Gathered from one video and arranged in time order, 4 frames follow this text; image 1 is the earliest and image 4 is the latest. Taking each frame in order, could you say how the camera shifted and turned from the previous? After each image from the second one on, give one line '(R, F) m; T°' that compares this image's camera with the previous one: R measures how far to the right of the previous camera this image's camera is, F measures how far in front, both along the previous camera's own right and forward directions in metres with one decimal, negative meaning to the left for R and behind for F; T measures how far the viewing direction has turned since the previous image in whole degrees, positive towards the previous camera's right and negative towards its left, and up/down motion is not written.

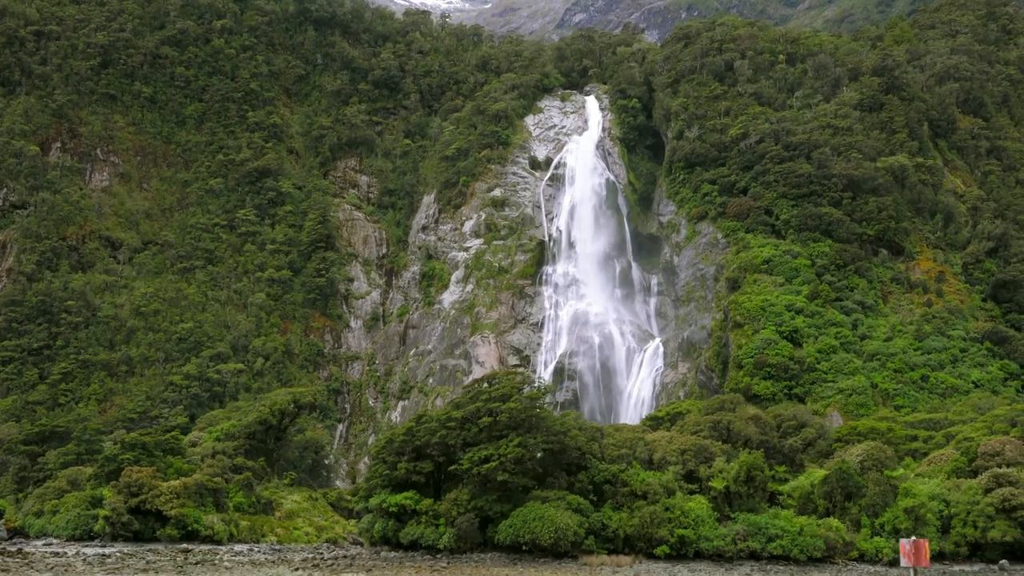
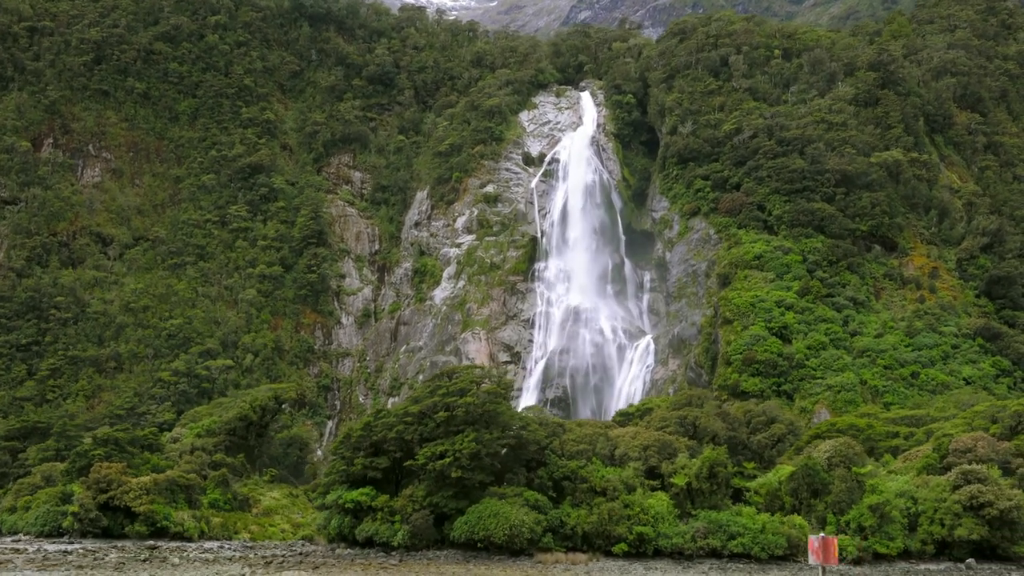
(+0.7, +0.3) m; 0°
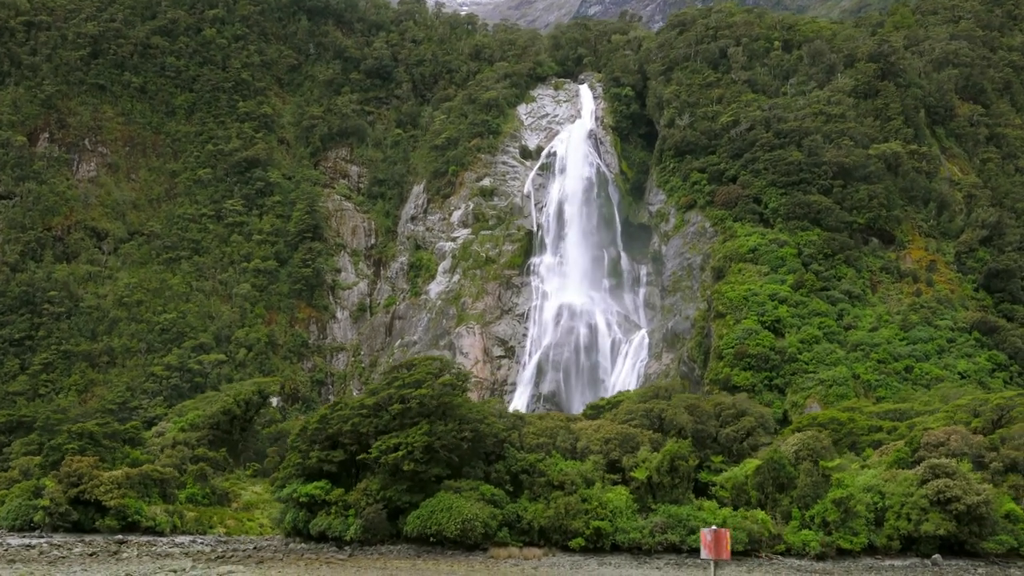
(+0.7, +0.3) m; -1°
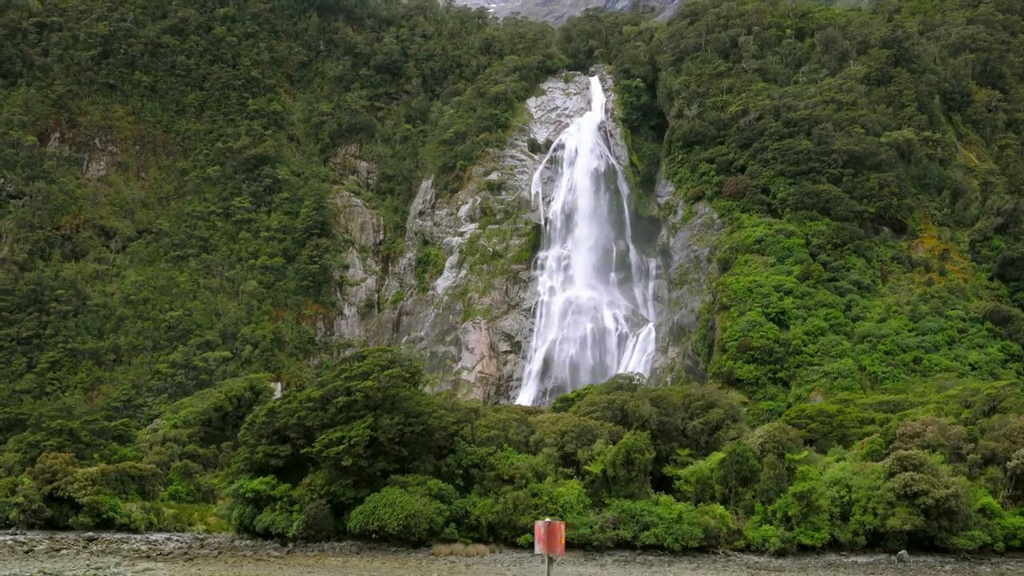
(+1.1, +0.5) m; -2°
